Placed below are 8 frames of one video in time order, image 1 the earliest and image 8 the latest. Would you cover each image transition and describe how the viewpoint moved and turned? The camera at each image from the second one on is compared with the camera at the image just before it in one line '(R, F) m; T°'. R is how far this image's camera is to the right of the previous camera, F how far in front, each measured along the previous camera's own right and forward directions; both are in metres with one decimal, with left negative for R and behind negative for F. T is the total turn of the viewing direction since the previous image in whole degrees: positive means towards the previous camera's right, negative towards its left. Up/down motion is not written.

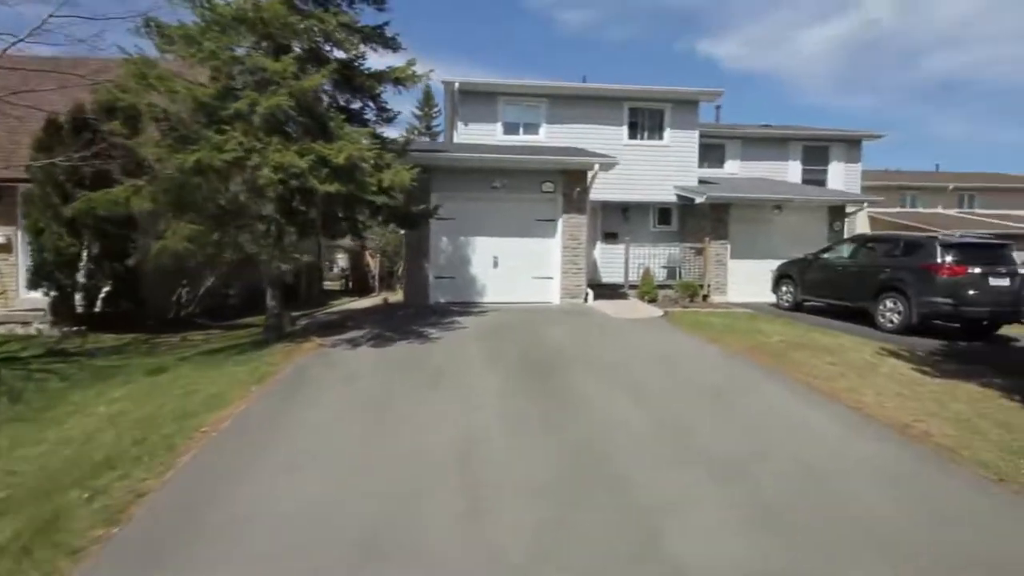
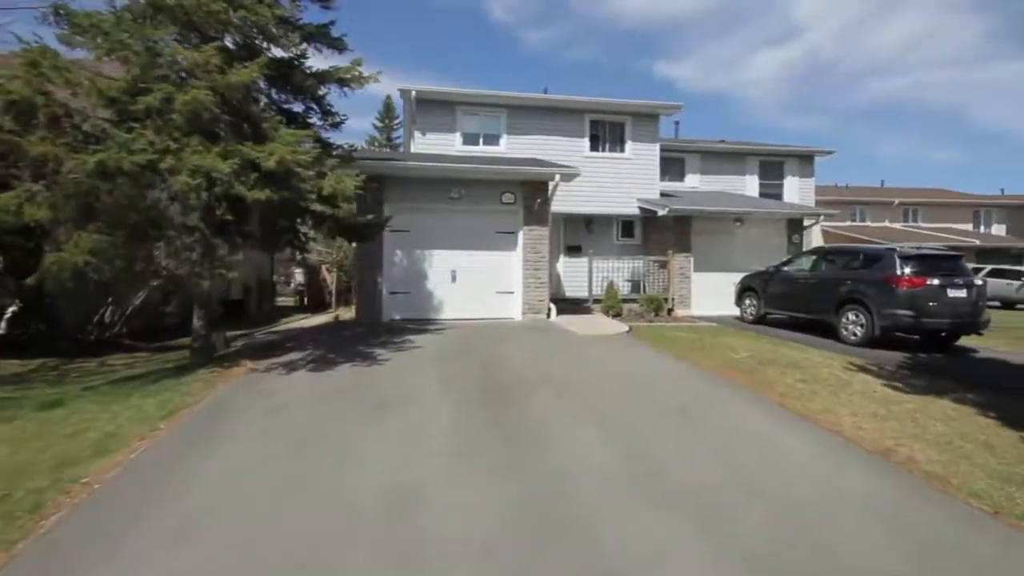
(+0.2, +0.6) m; +4°
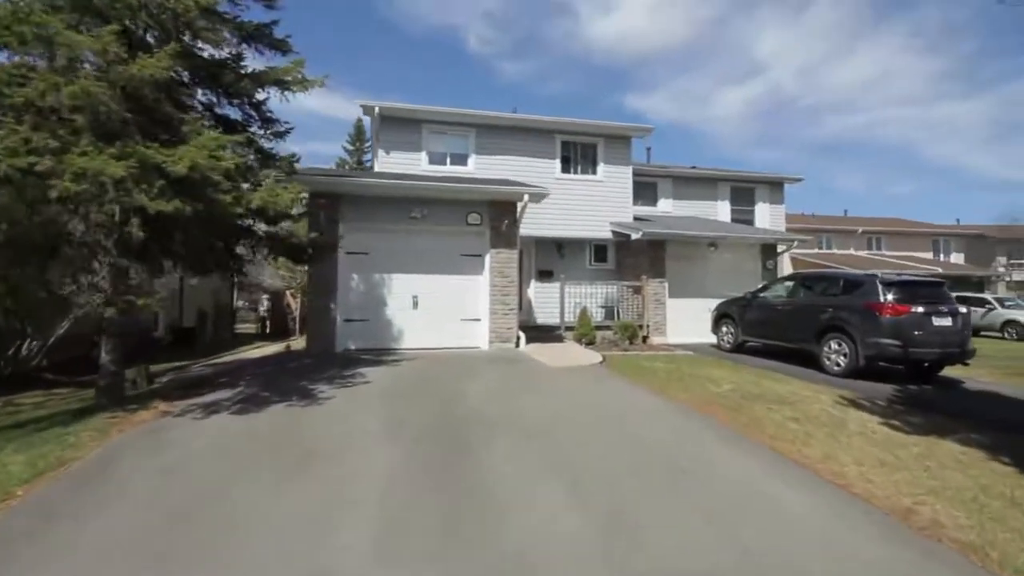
(+0.2, +0.8) m; +3°
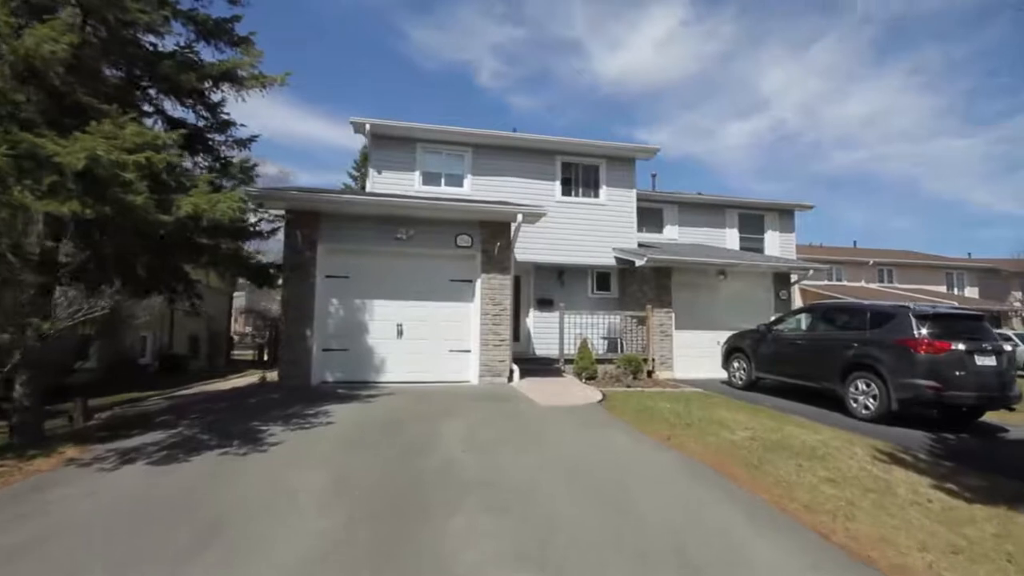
(+0.2, +0.9) m; -1°
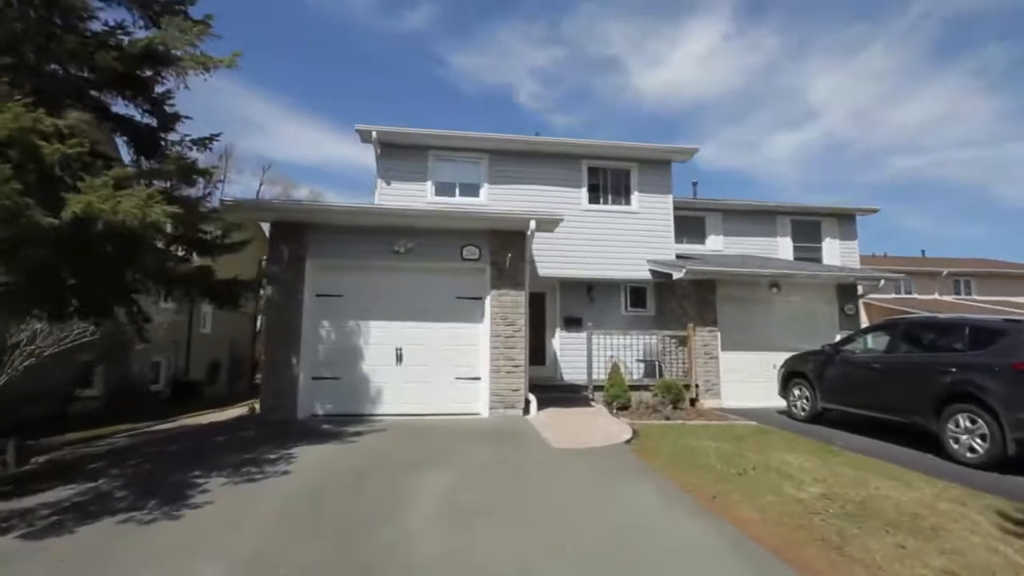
(+0.5, +1.4) m; -5°
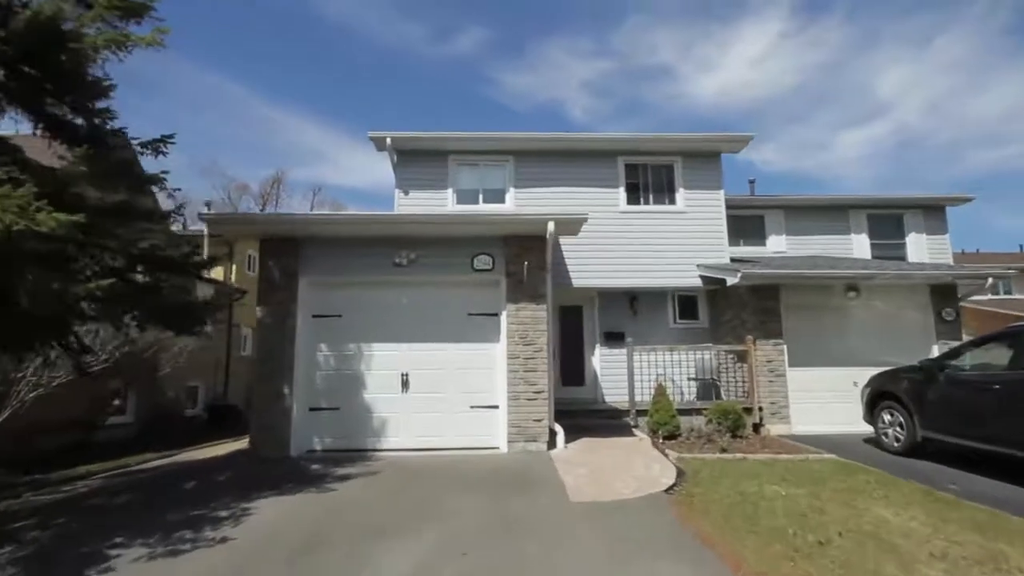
(+0.6, +1.3) m; -6°
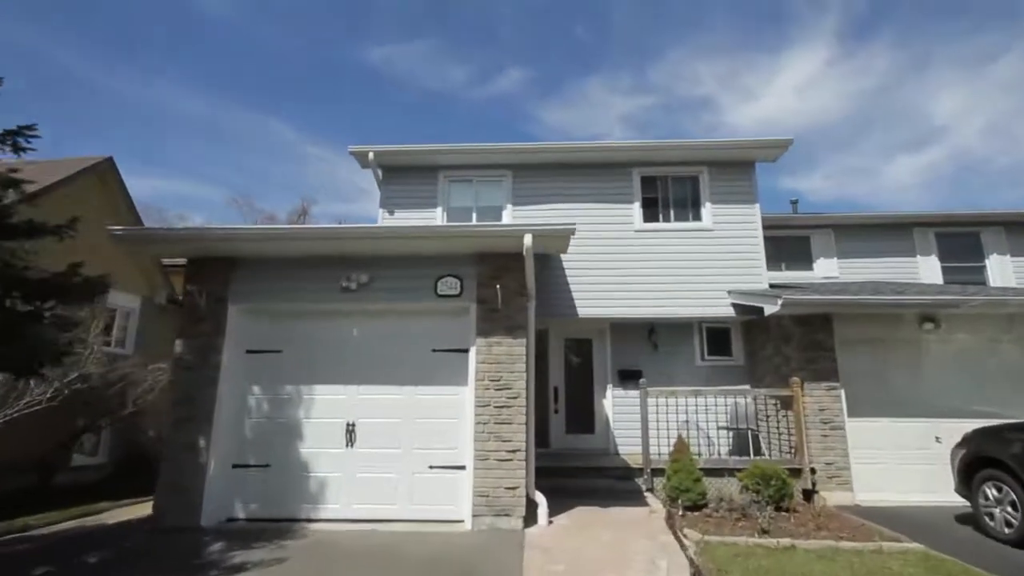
(+0.9, +1.6) m; -4°
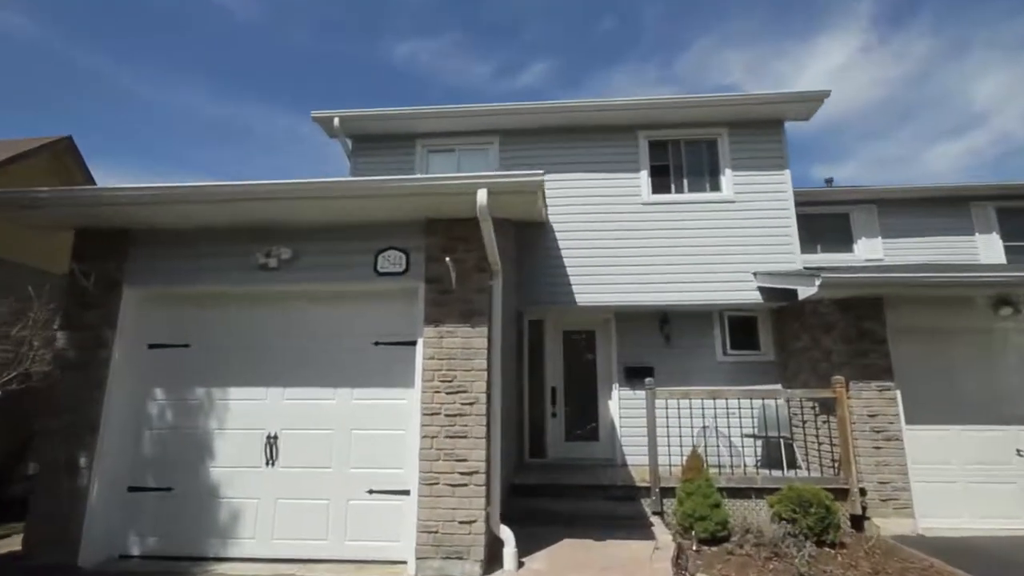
(+0.6, +1.4) m; -2°
